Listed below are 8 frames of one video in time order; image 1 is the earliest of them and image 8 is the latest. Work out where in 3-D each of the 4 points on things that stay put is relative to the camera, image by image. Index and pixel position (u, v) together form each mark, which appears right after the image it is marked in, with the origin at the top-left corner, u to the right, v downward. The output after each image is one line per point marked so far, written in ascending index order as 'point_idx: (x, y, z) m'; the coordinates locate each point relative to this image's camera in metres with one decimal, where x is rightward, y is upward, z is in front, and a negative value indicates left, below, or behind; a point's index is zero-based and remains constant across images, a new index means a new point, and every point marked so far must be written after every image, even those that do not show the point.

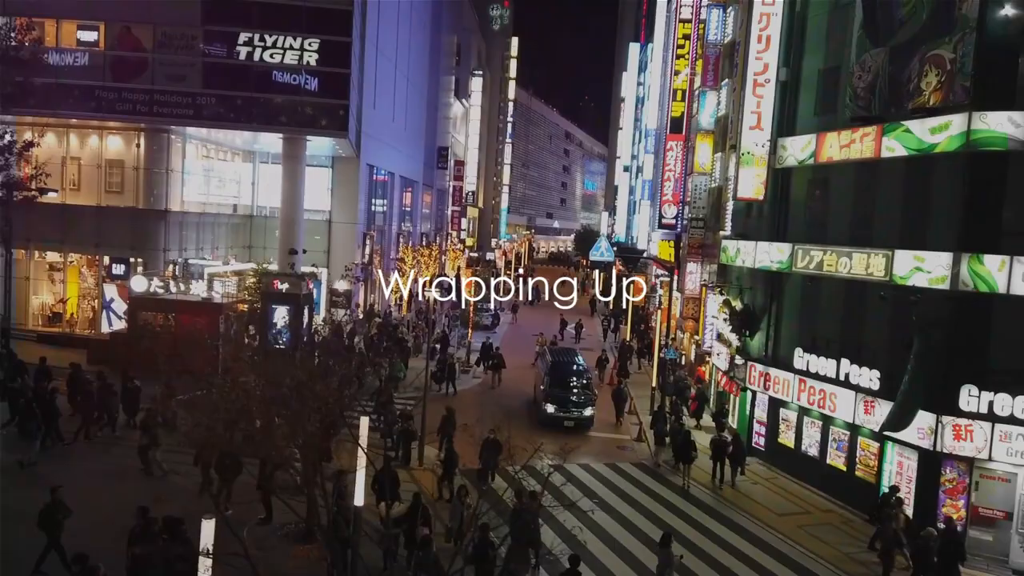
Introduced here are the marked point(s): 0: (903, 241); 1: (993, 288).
0: (+12.6, +1.5, +18.4) m
1: (+14.0, 0.0, +16.6) m
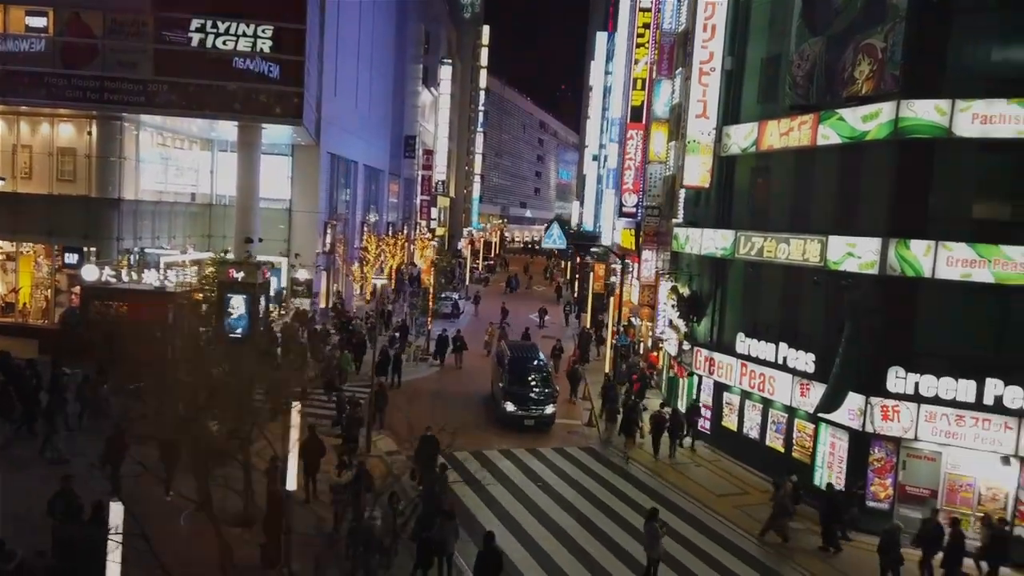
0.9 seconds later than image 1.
0: (+10.7, +2.0, +18.8) m
1: (+12.1, +0.5, +17.0) m
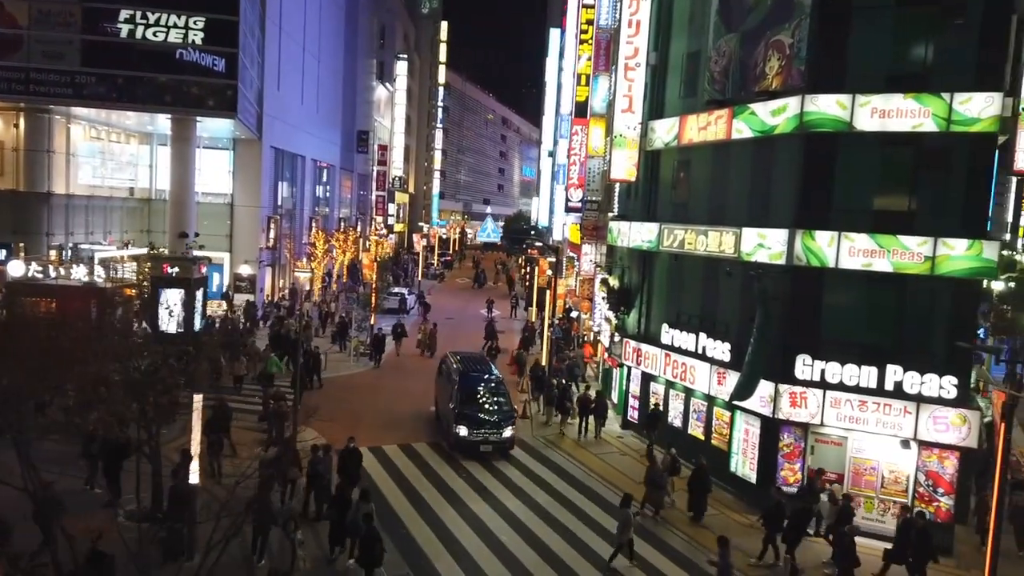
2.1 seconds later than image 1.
0: (+8.1, +2.3, +19.3) m
1: (+9.6, +0.8, +17.5) m
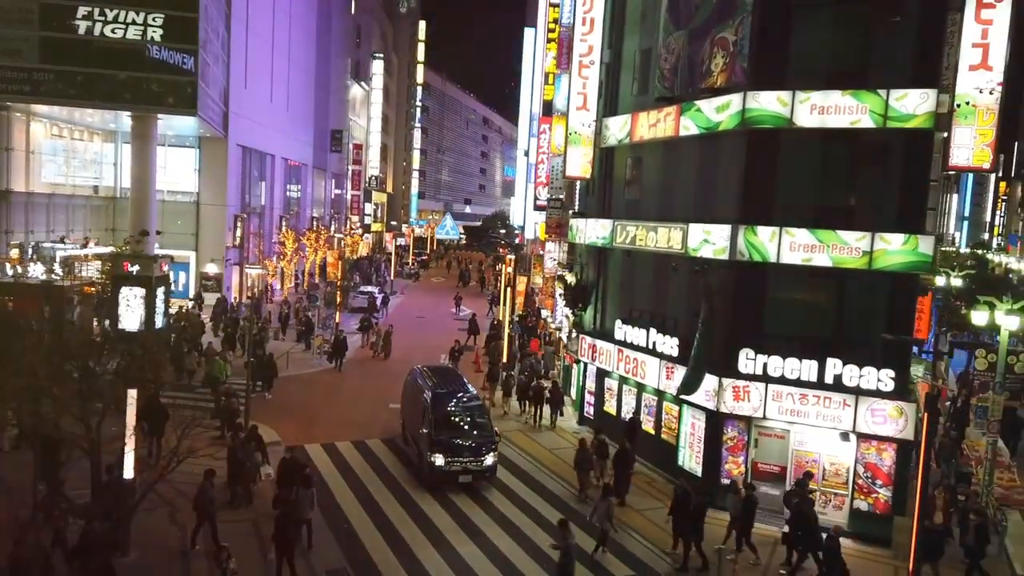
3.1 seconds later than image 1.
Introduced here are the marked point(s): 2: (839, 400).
0: (+6.3, +2.4, +19.4) m
1: (+7.8, +1.0, +17.7) m
2: (+9.8, -3.4, +17.2) m
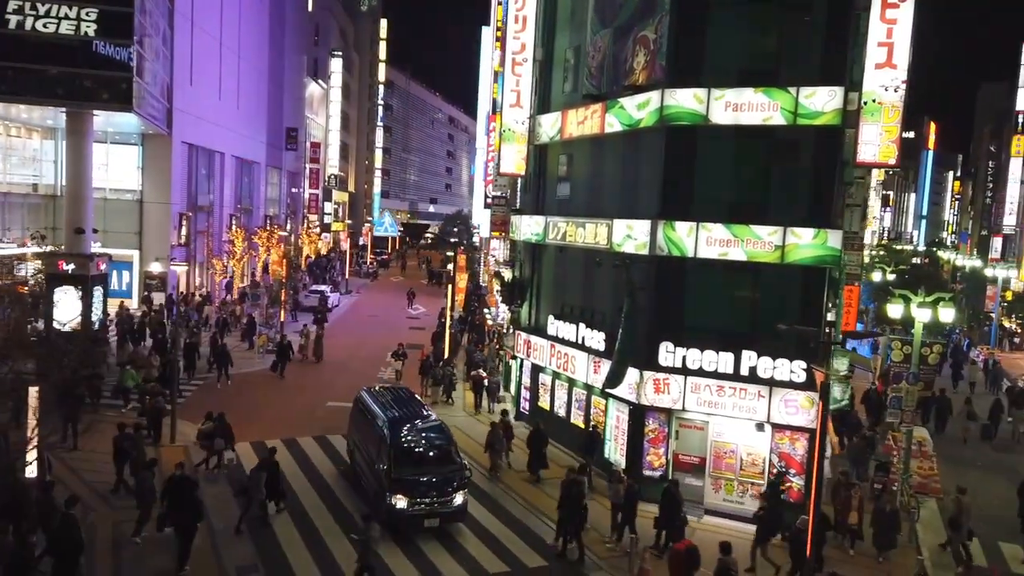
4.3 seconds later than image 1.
0: (+3.8, +2.6, +19.7) m
1: (+5.4, +1.2, +18.0) m
2: (+7.4, -3.2, +17.5) m
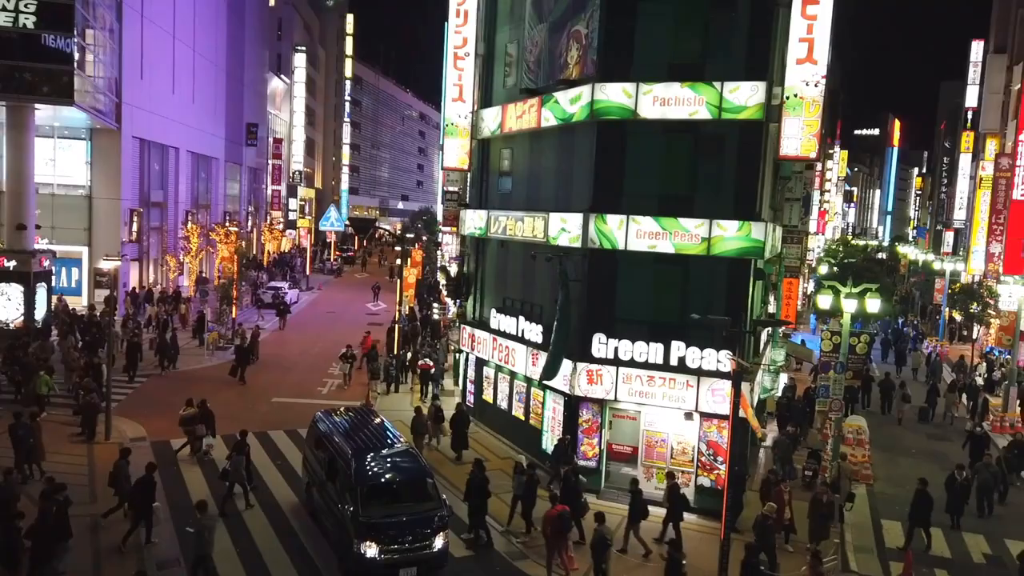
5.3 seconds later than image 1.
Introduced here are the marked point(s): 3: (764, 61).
0: (+1.6, +2.9, +19.9) m
1: (+3.2, +1.4, +18.3) m
2: (+5.3, -2.9, +17.8) m
3: (+7.6, +6.9, +17.4) m
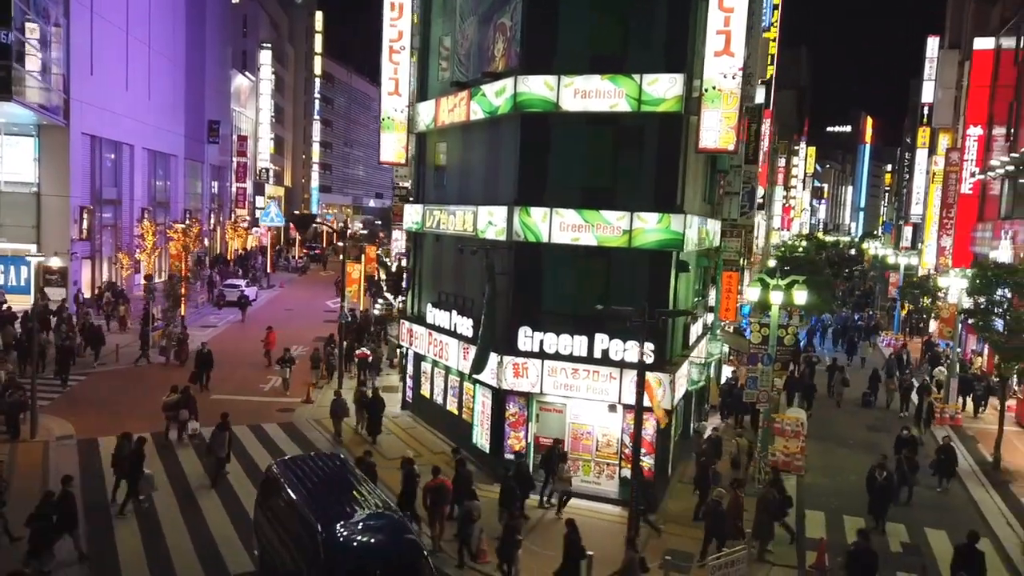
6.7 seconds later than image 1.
0: (-0.9, +3.1, +19.8) m
1: (+0.8, +1.6, +18.3) m
2: (+2.9, -2.7, +17.8) m
3: (+5.2, +7.1, +17.4) m
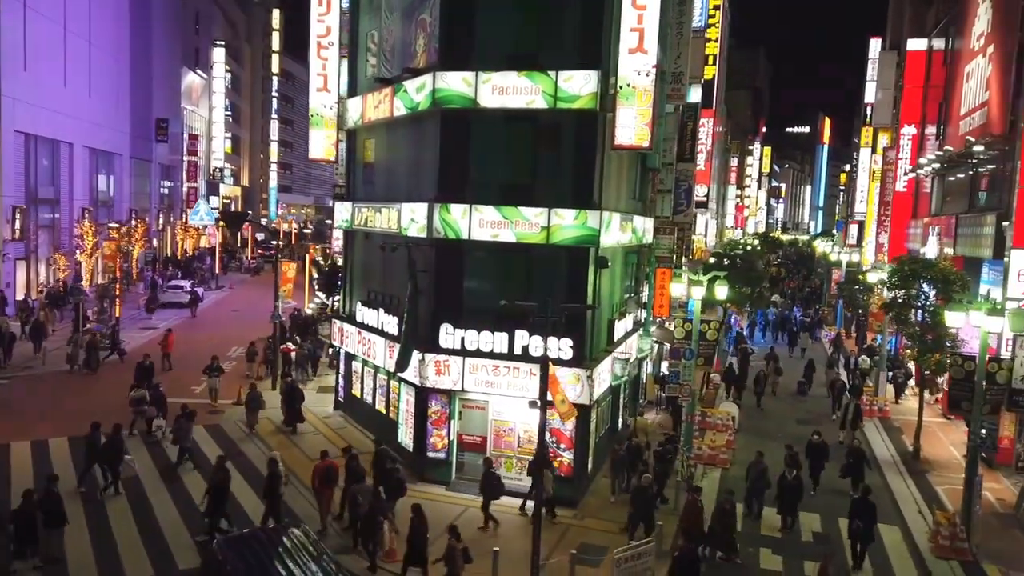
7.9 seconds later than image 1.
0: (-3.5, +3.2, +19.8) m
1: (-1.8, +1.7, +18.2) m
2: (+0.4, -2.5, +17.9) m
3: (+2.6, +7.3, +17.6) m
